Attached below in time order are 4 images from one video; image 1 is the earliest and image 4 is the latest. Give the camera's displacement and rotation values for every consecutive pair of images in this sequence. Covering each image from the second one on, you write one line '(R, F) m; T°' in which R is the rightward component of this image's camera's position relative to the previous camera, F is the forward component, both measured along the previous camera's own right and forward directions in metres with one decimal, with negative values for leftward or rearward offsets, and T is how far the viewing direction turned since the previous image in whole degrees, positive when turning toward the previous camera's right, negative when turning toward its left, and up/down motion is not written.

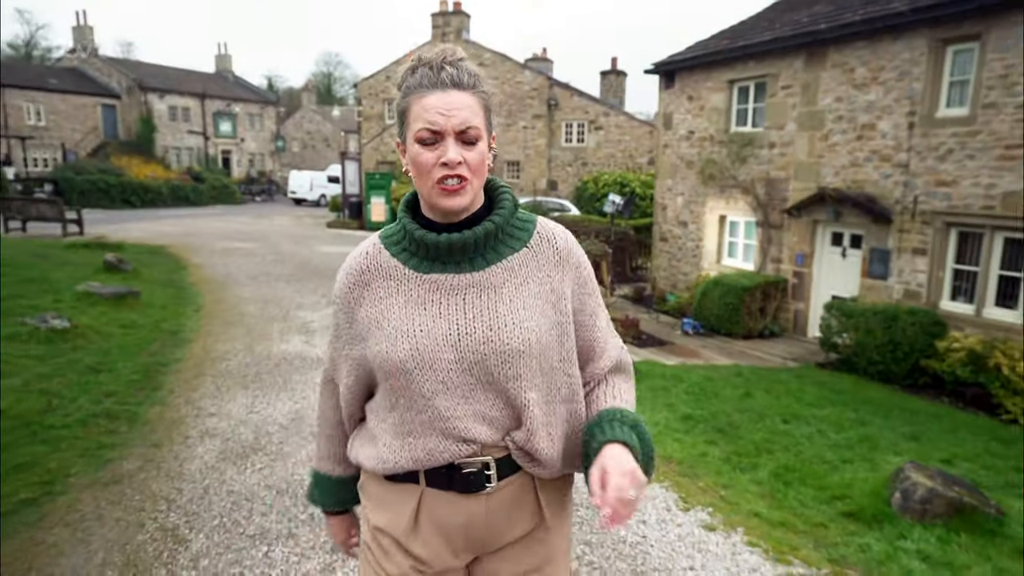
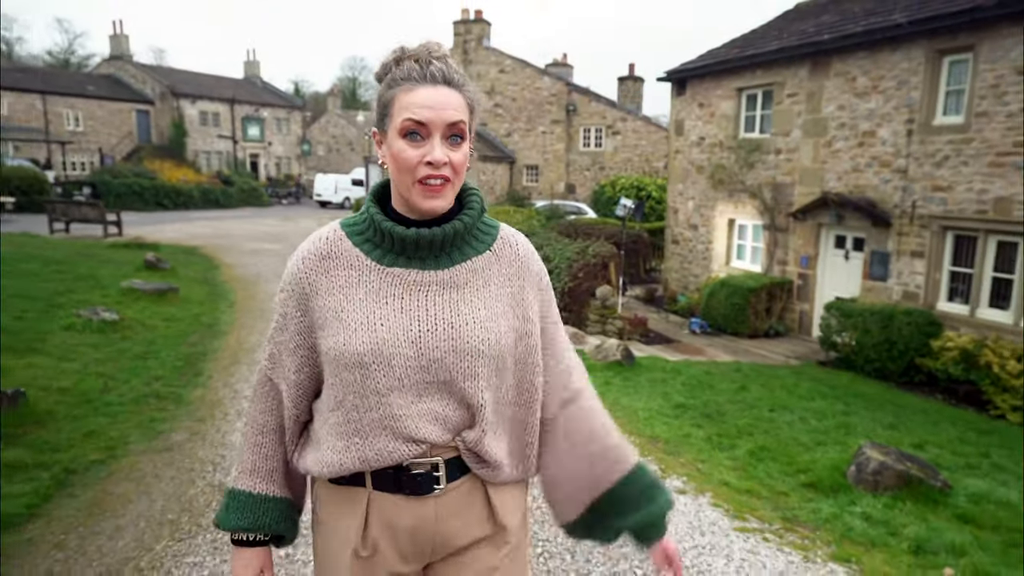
(+0.1, -0.5) m; -2°
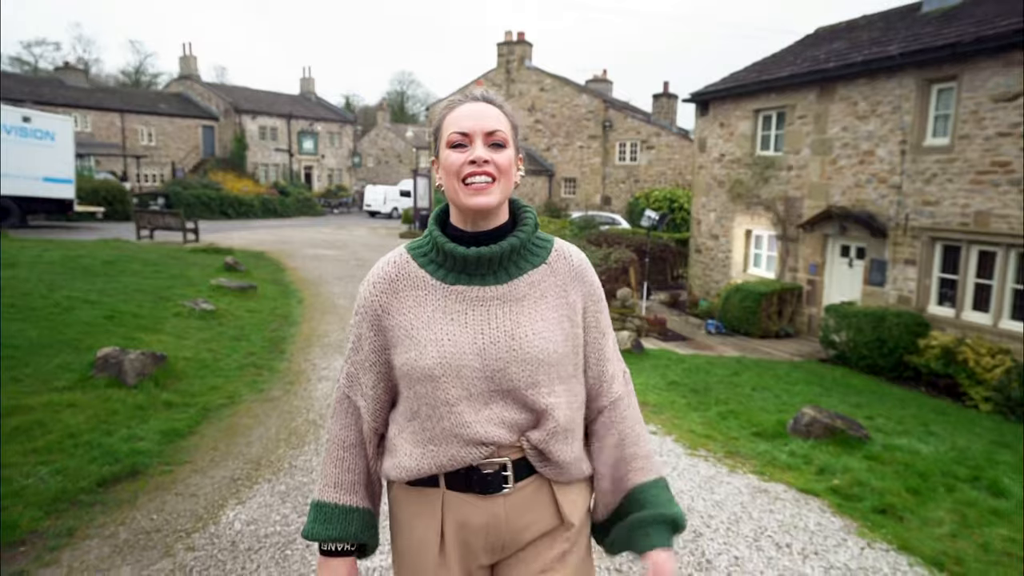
(+0.2, -1.4) m; -4°
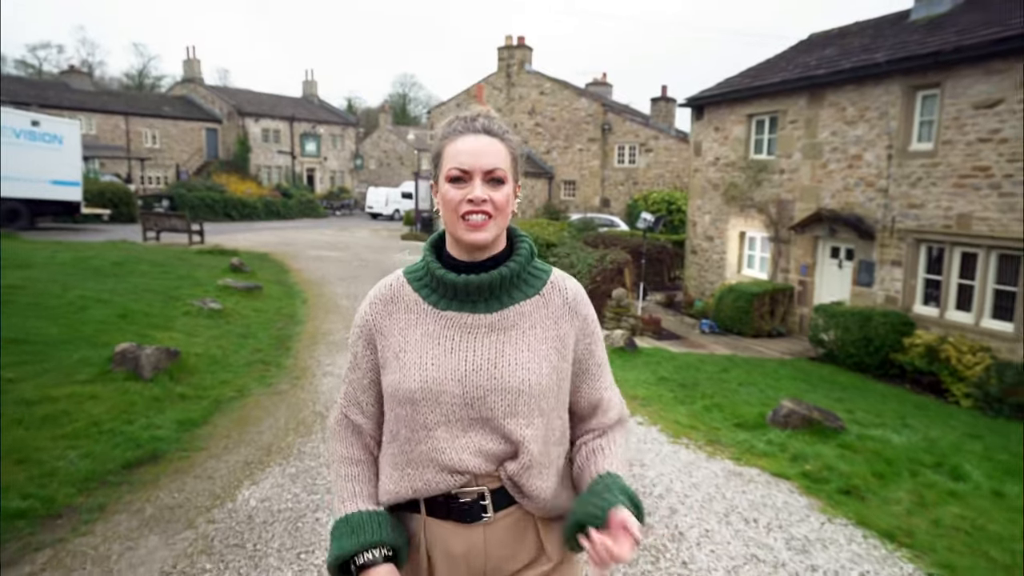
(+0.1, -0.3) m; 0°
